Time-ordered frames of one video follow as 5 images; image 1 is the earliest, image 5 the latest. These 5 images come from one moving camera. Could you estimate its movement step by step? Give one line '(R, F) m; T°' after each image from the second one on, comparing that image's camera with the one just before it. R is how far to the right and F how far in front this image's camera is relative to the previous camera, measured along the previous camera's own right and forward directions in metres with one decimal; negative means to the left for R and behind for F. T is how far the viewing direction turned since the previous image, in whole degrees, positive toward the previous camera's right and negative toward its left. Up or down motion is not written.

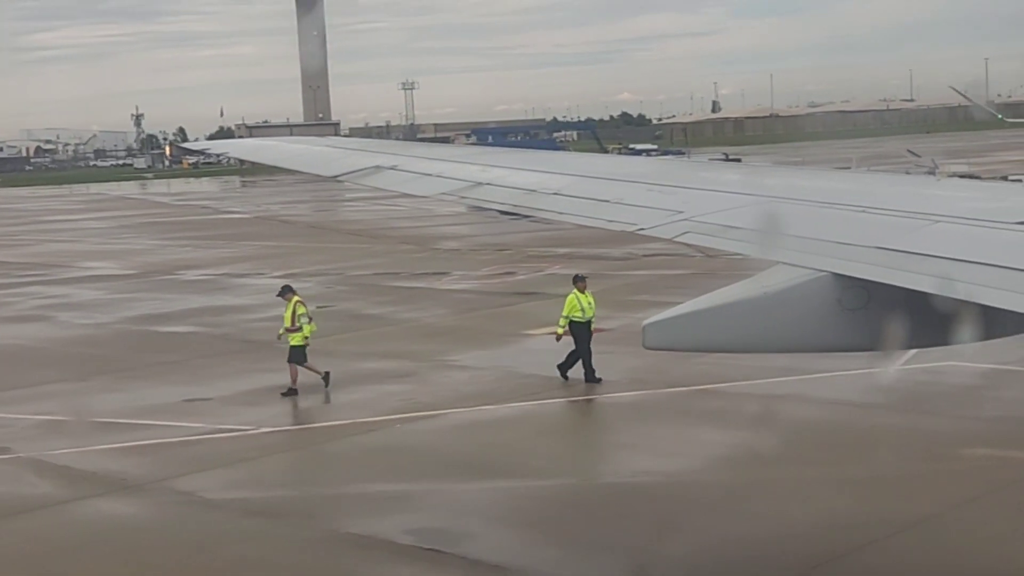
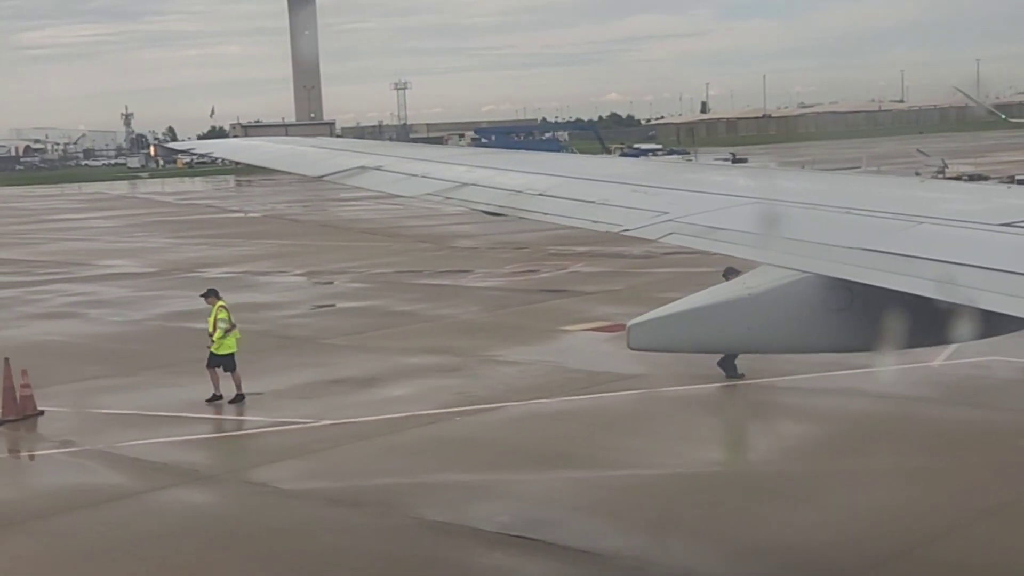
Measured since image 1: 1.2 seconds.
(-0.6, -0.2) m; +1°
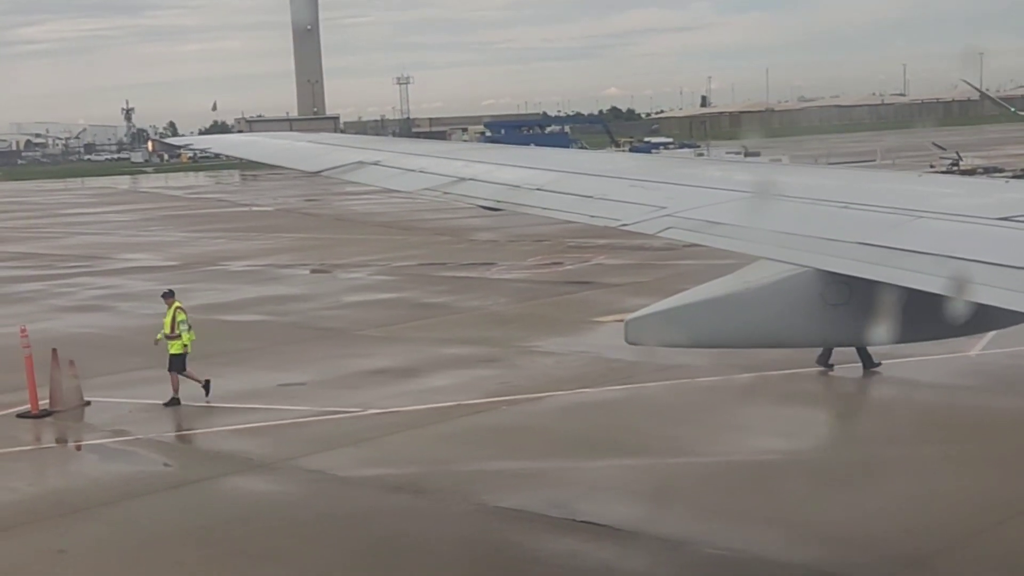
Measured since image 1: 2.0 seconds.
(-0.4, -0.1) m; 0°
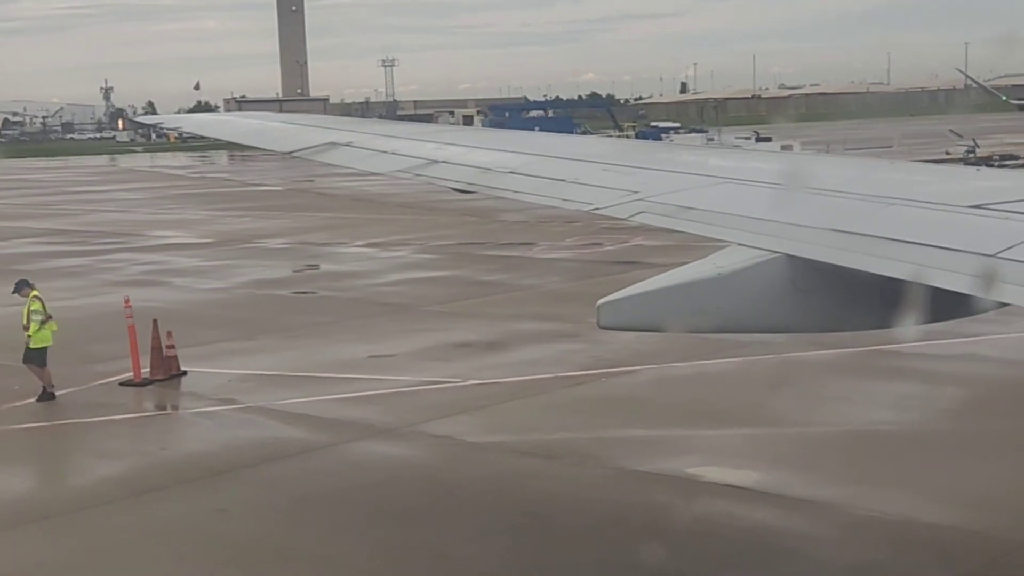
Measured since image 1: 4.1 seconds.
(-1.1, -0.3) m; +1°
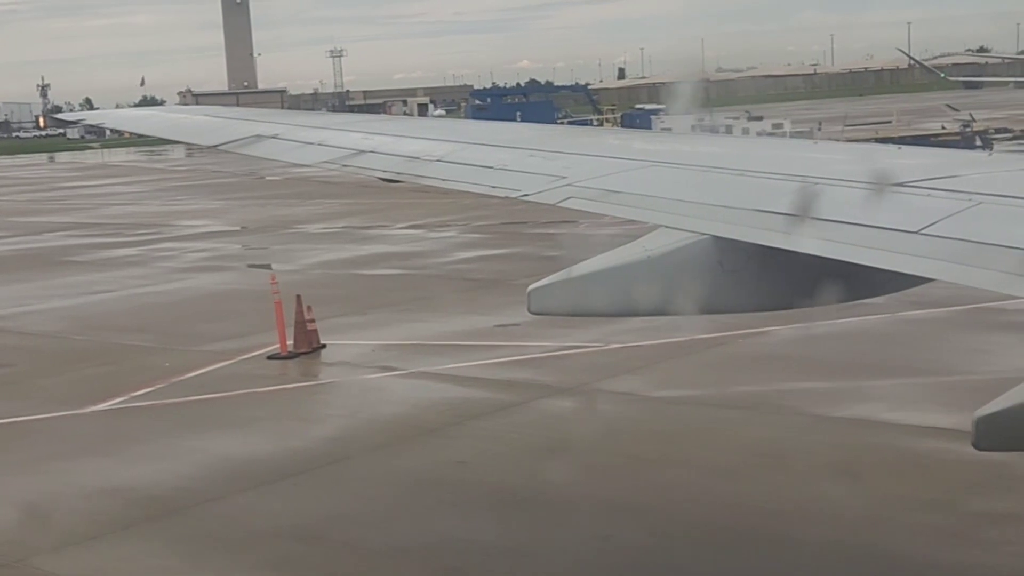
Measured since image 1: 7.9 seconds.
(-1.8, -0.6) m; +3°
